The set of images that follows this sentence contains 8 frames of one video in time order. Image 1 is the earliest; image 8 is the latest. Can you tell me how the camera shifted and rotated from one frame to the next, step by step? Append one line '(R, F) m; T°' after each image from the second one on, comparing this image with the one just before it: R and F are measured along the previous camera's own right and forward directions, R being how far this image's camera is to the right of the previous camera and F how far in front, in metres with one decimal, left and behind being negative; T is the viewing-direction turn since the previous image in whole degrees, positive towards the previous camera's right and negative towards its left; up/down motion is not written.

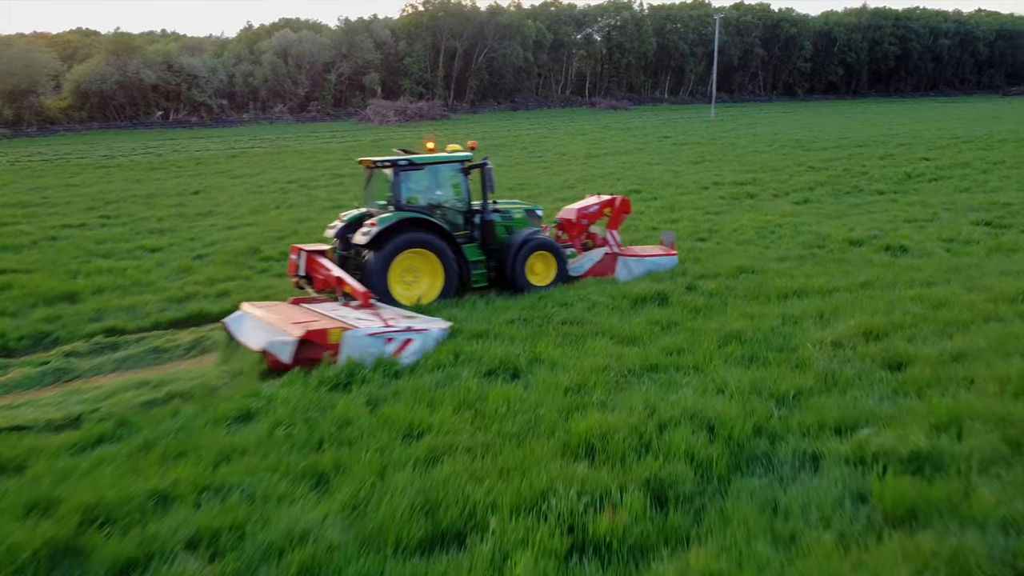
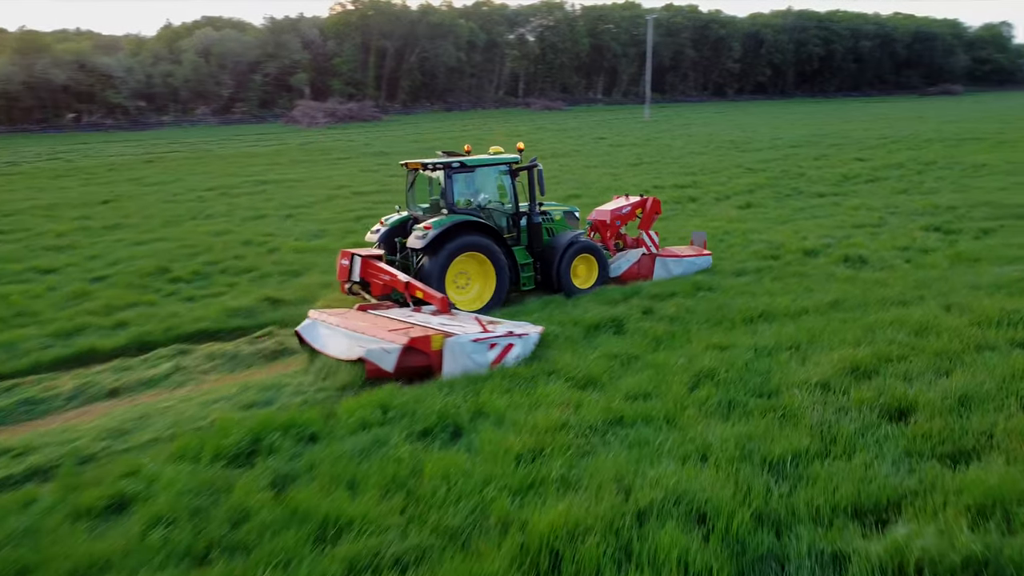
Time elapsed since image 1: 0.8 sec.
(0.0, +0.8) m; +5°
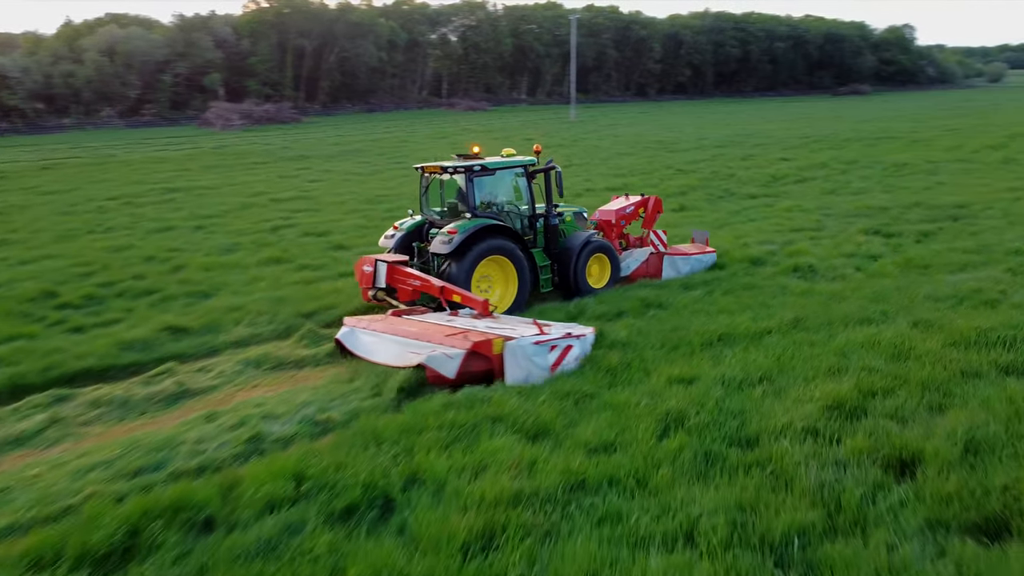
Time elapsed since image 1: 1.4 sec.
(0.0, +0.7) m; +5°
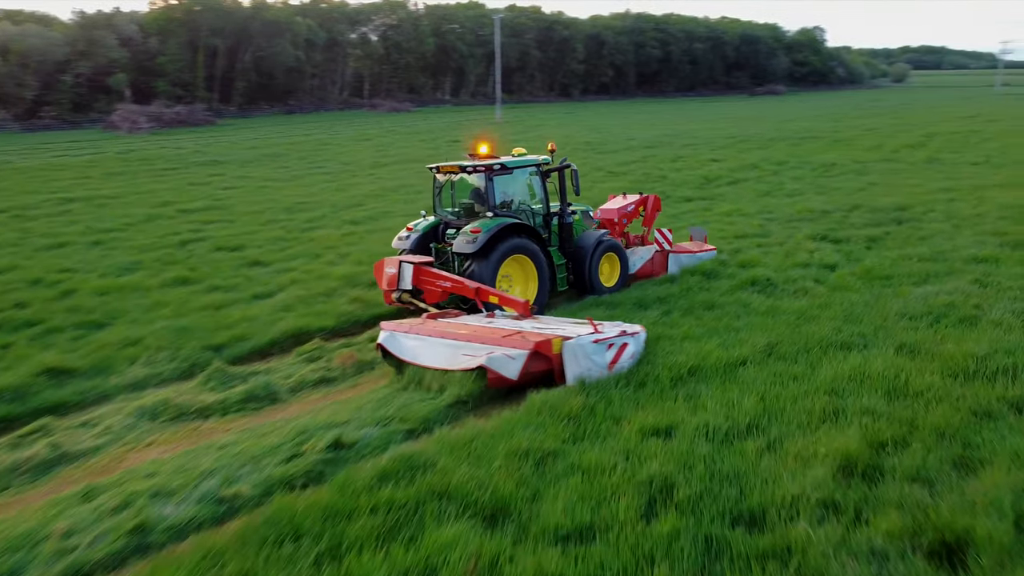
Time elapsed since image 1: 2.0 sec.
(-0.1, +0.7) m; +5°
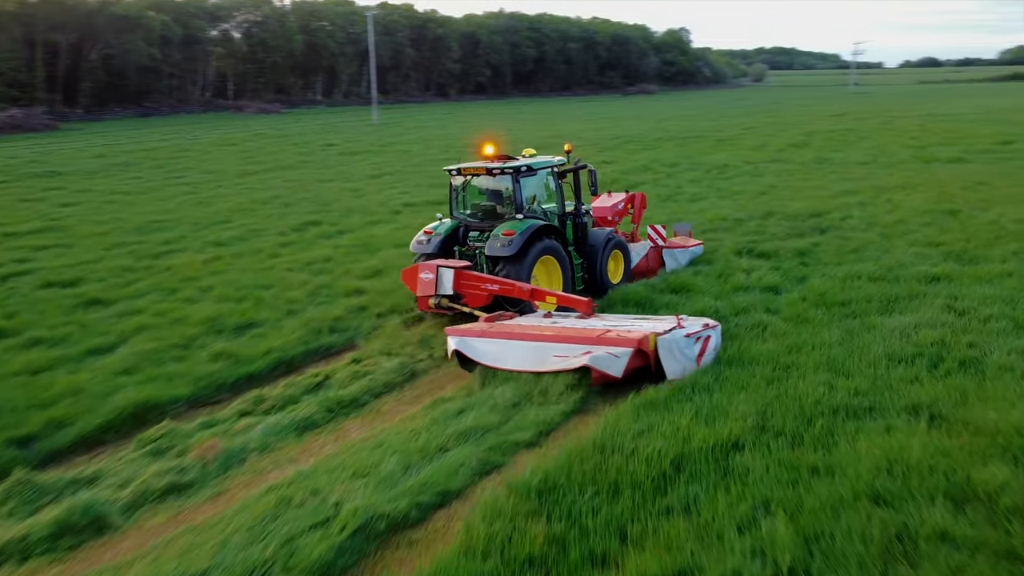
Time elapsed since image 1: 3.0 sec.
(-0.2, +1.3) m; +9°
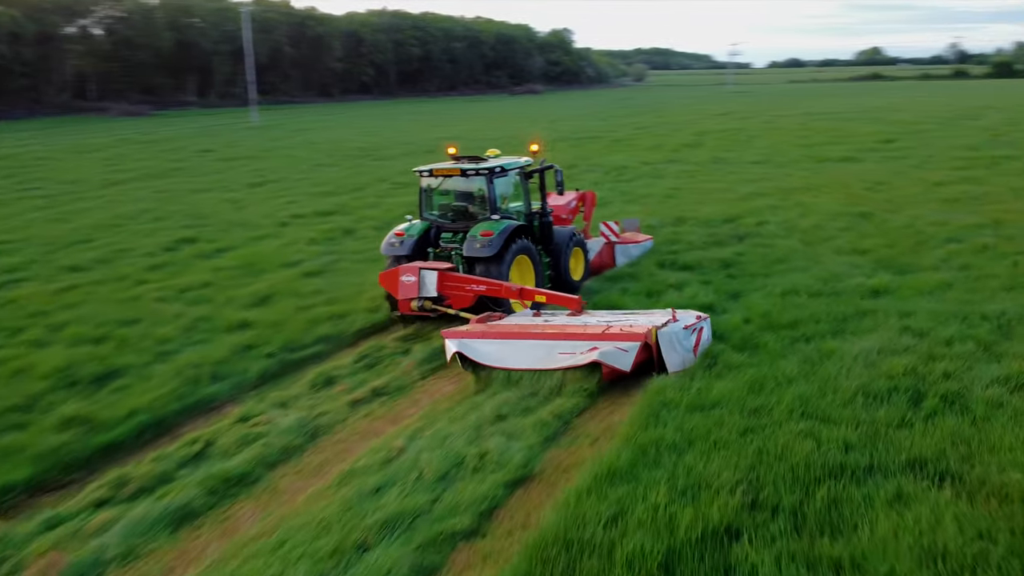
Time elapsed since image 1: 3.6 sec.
(-0.2, +0.8) m; +8°
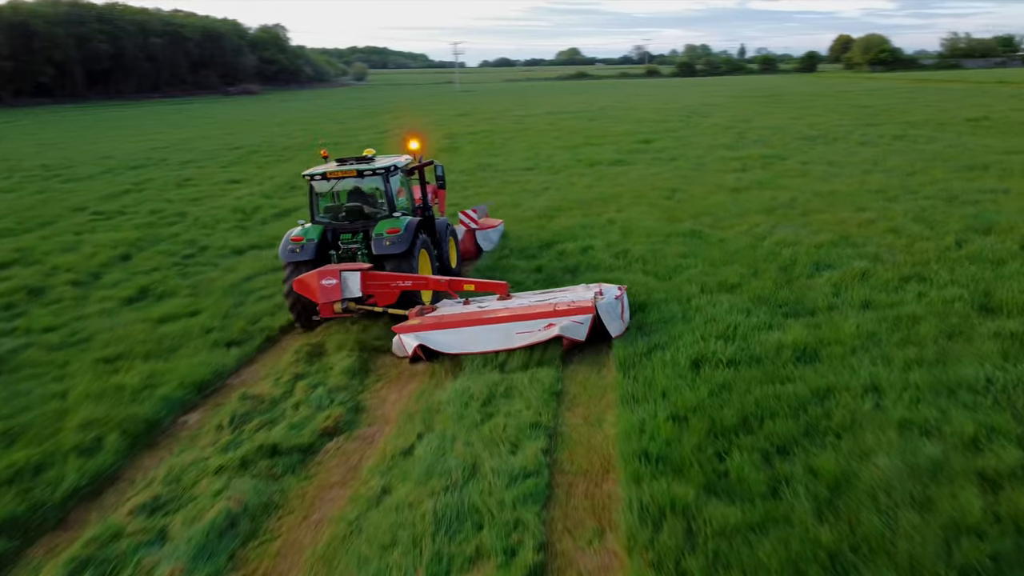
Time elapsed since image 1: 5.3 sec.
(-0.4, +2.3) m; +19°
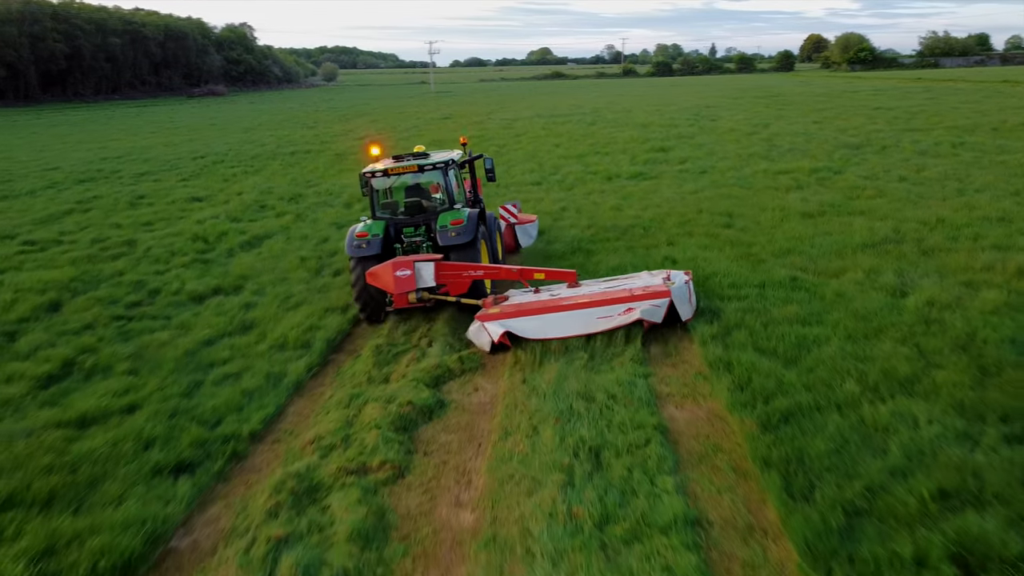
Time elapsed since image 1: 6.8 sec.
(-0.6, +2.2) m; +2°
